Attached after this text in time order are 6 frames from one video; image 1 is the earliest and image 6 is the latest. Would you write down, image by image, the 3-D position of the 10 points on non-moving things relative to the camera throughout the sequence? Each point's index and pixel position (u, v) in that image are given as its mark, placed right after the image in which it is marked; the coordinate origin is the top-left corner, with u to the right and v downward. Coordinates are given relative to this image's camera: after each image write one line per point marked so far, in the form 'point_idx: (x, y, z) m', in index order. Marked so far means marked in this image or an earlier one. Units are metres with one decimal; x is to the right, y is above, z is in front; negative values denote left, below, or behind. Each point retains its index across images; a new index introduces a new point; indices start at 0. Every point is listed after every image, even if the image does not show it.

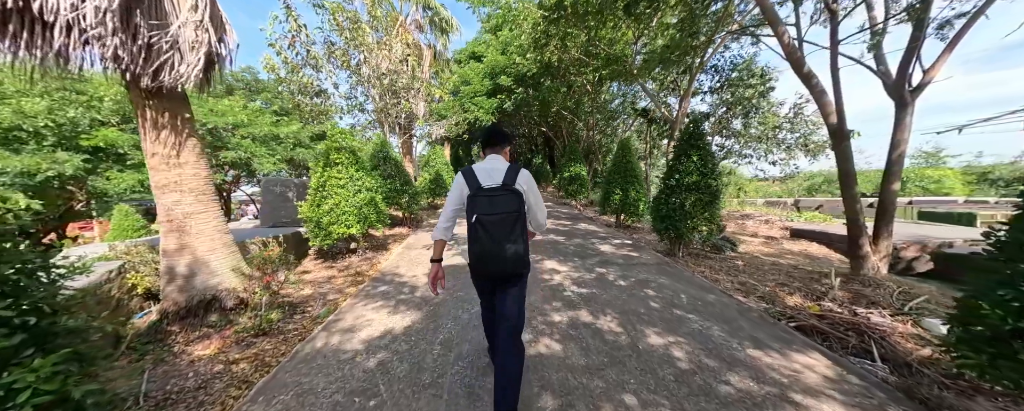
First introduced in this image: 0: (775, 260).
0: (+4.4, -0.9, +4.9) m
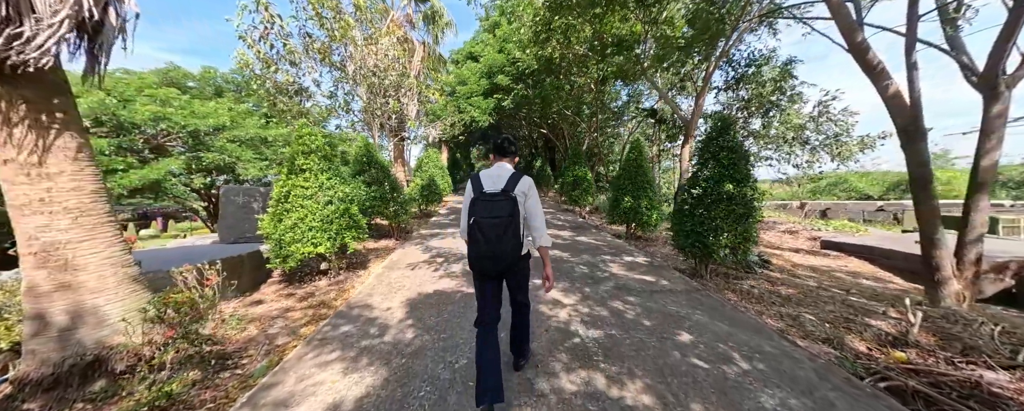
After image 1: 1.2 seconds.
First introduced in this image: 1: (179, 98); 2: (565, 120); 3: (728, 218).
0: (+4.4, -1.1, +4.2) m
1: (-12.0, +3.9, +10.7) m
2: (+2.6, +4.2, +14.6) m
3: (+2.8, -0.2, +3.8) m
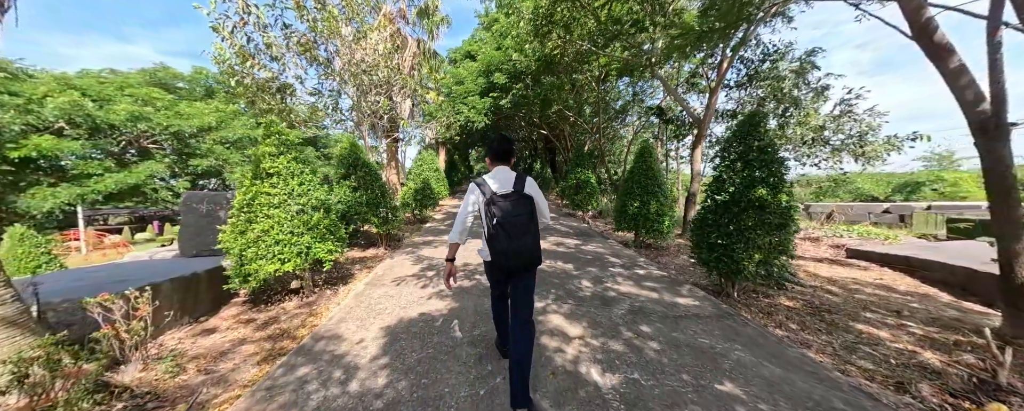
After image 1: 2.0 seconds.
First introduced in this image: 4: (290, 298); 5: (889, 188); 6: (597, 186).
0: (+4.4, -1.2, +3.7) m
1: (-12.1, +3.7, +10.2) m
2: (+2.6, +4.1, +14.1) m
3: (+2.8, -0.3, +3.3) m
4: (-2.8, -1.2, +3.7) m
5: (+20.2, +0.9, +15.9) m
6: (+2.8, +0.6, +9.8) m
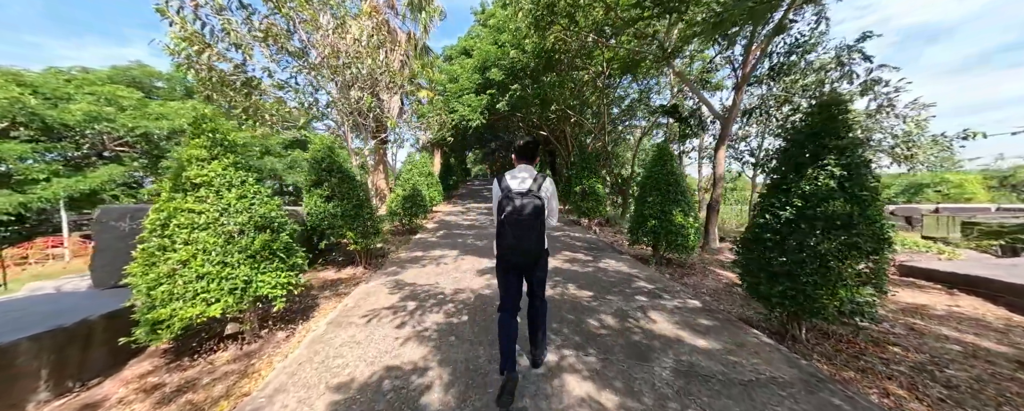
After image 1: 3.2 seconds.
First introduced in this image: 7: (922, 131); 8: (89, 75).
0: (+4.4, -1.3, +2.9) m
1: (-12.1, +3.4, +9.3) m
2: (+2.5, +3.8, +13.4) m
3: (+2.8, -0.4, +2.5) m
4: (-2.7, -1.3, +2.8) m
5: (+20.2, +0.7, +15.3) m
6: (+2.8, +0.4, +9.0) m
7: (+8.3, +1.5, +6.0) m
8: (-14.5, +4.5, +10.1) m
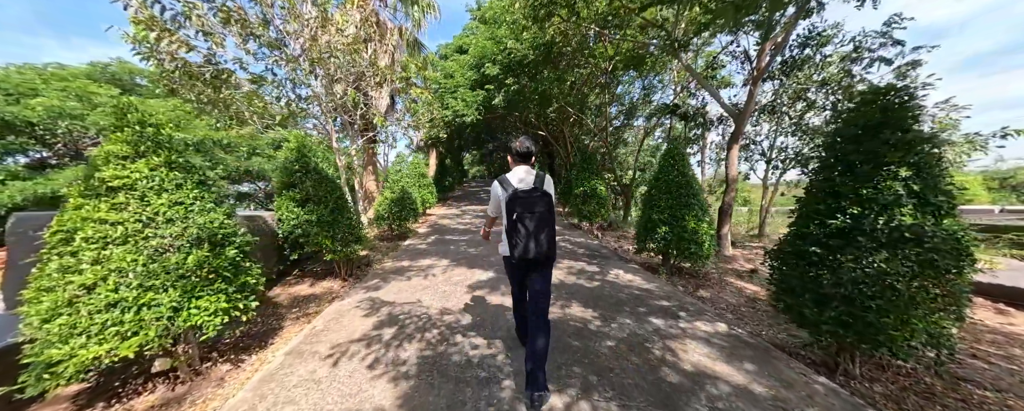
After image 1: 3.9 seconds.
0: (+4.3, -1.4, +2.4) m
1: (-12.2, +3.3, +8.8) m
2: (+2.4, +3.7, +12.9) m
3: (+2.8, -0.5, +2.0) m
4: (-2.8, -1.4, +2.3) m
5: (+20.0, +0.6, +14.9) m
6: (+2.7, +0.3, +8.6) m
7: (+8.2, +1.4, +5.6) m
8: (-14.6, +4.4, +9.5) m
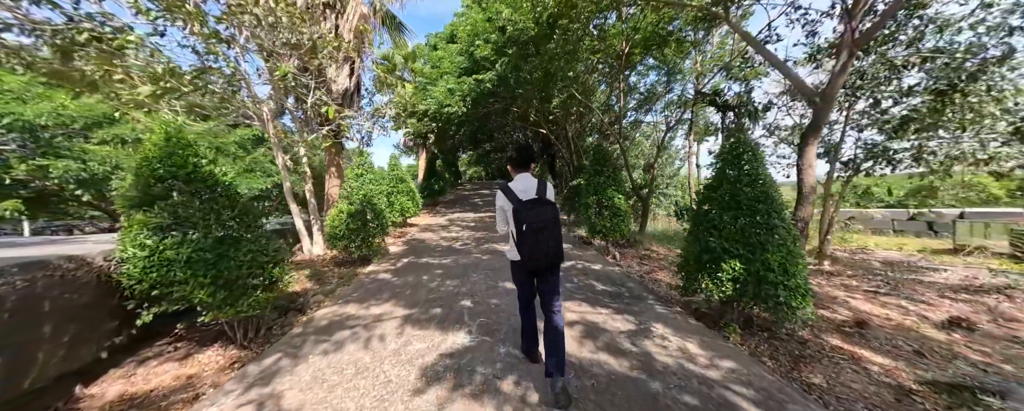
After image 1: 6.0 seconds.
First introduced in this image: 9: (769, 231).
0: (+4.3, -1.6, +0.8) m
1: (-12.3, +3.0, +7.1) m
2: (+2.3, +3.4, +11.3) m
3: (+2.7, -0.7, +0.4) m
4: (-2.9, -1.7, +0.7) m
5: (+19.9, +0.4, +13.4) m
6: (+2.6, +0.1, +6.9) m
7: (+8.1, +1.2, +4.0) m
8: (-14.7, +4.1, +7.8) m
9: (+2.8, -0.3, +3.2) m
